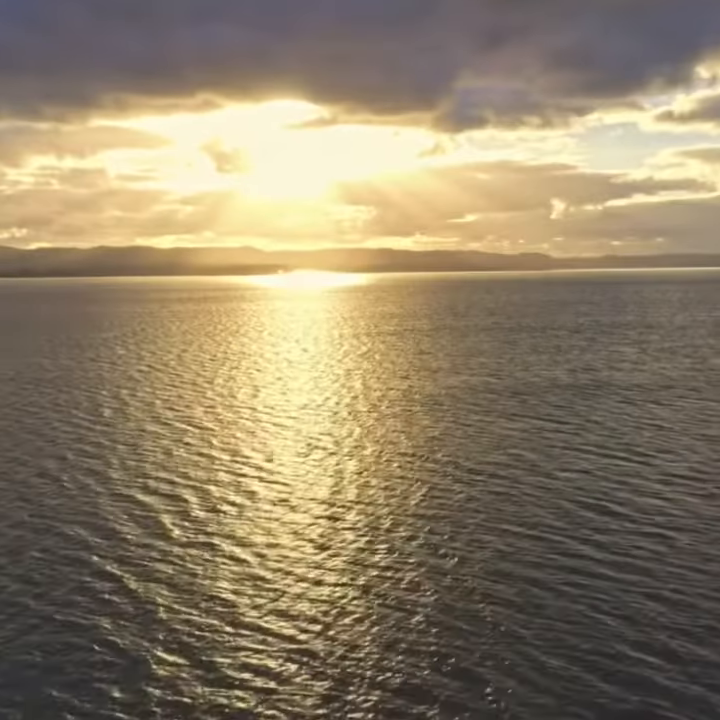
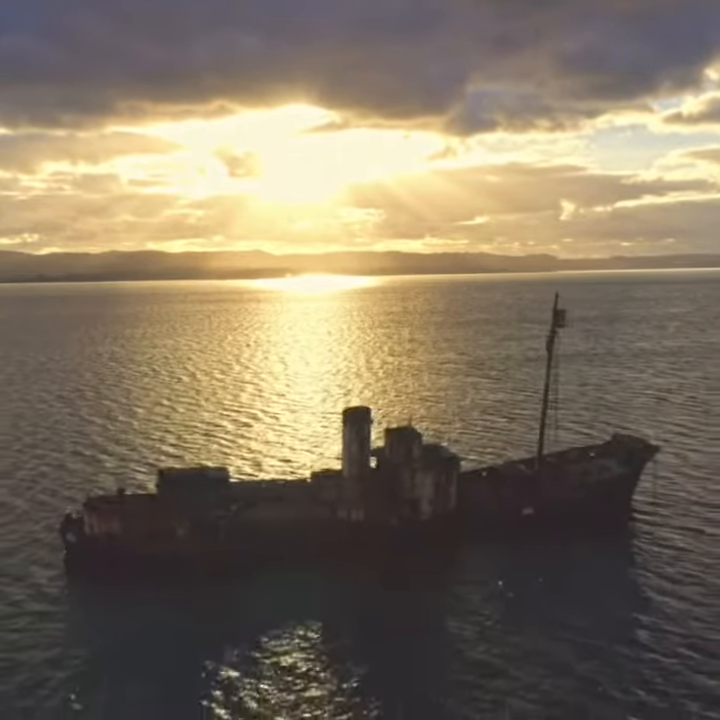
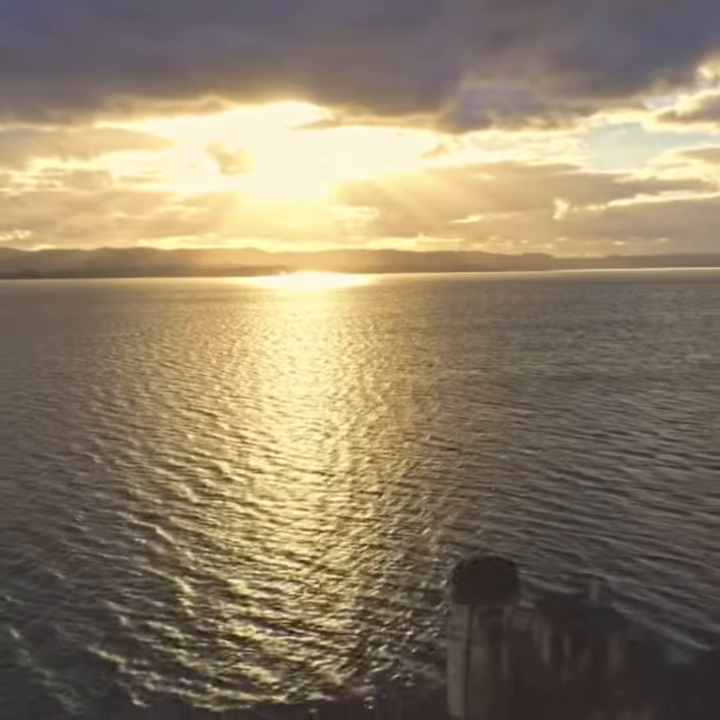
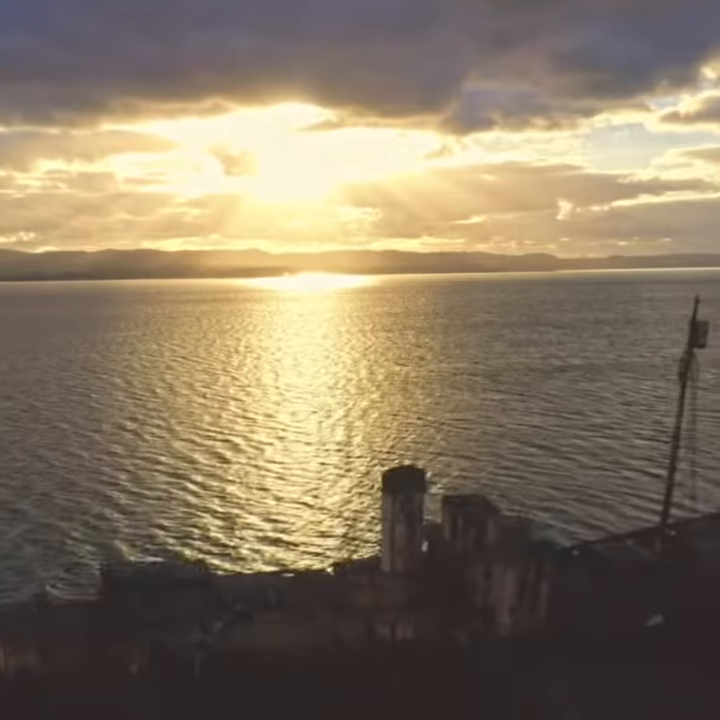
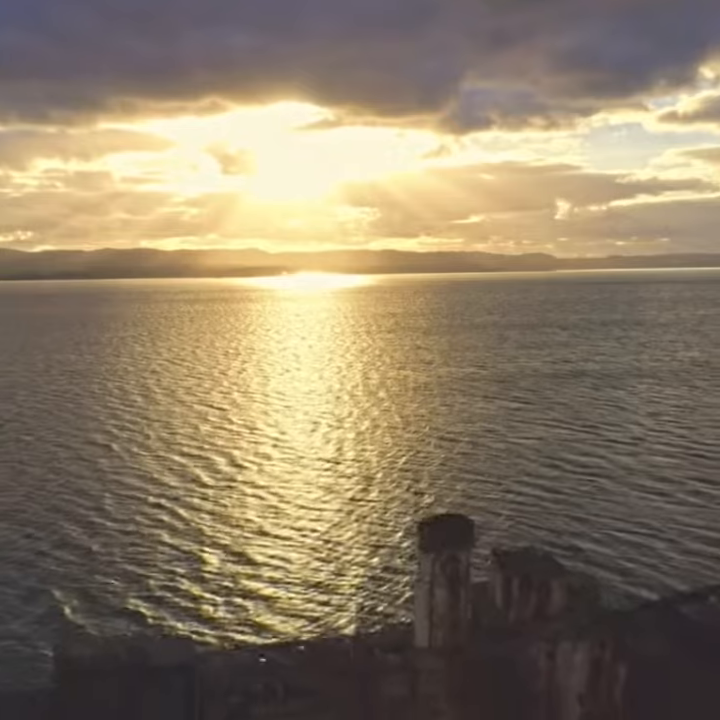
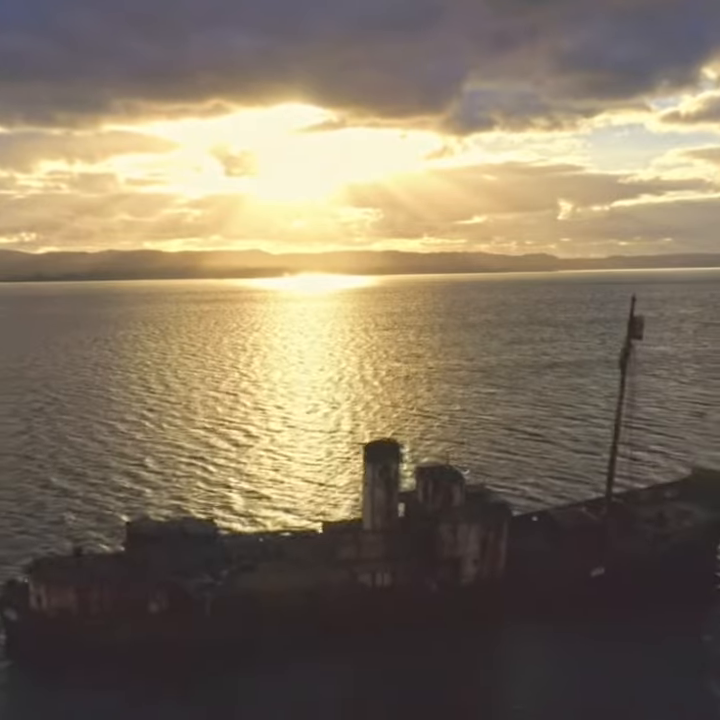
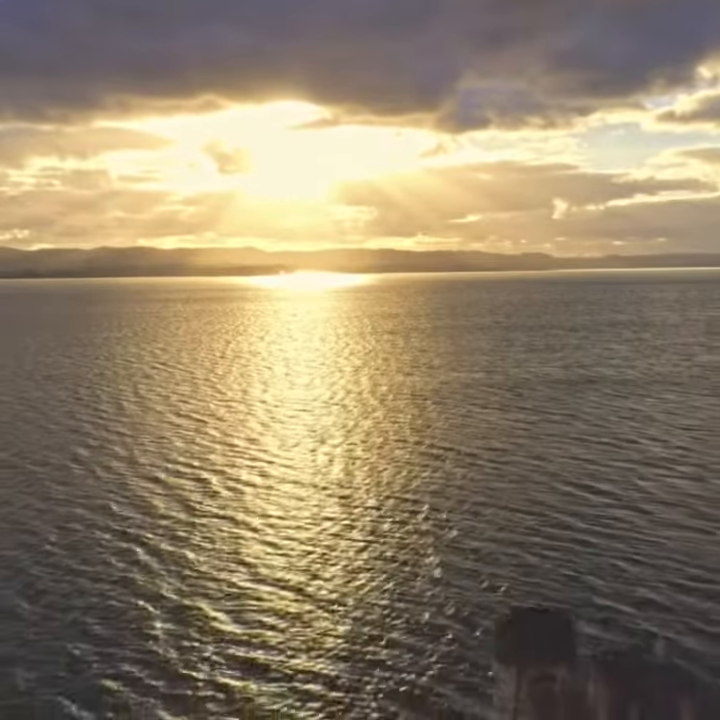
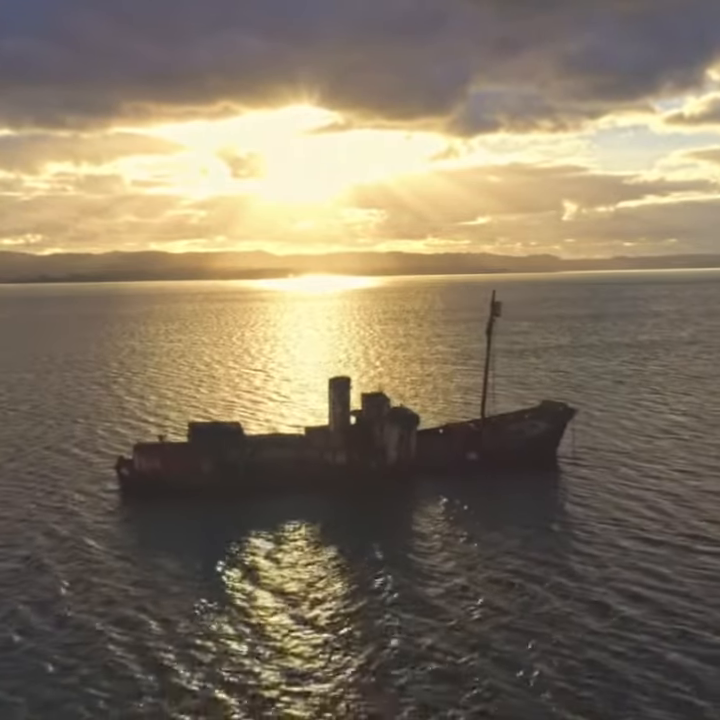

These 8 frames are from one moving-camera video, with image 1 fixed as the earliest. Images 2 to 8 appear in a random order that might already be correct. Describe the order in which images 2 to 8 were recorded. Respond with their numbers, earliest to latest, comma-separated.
7, 3, 5, 4, 6, 2, 8
